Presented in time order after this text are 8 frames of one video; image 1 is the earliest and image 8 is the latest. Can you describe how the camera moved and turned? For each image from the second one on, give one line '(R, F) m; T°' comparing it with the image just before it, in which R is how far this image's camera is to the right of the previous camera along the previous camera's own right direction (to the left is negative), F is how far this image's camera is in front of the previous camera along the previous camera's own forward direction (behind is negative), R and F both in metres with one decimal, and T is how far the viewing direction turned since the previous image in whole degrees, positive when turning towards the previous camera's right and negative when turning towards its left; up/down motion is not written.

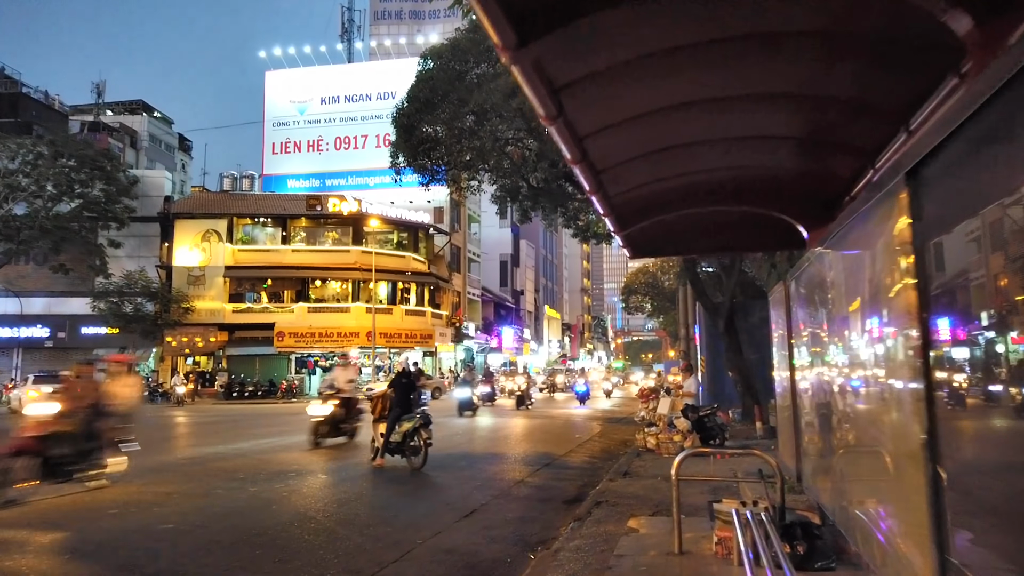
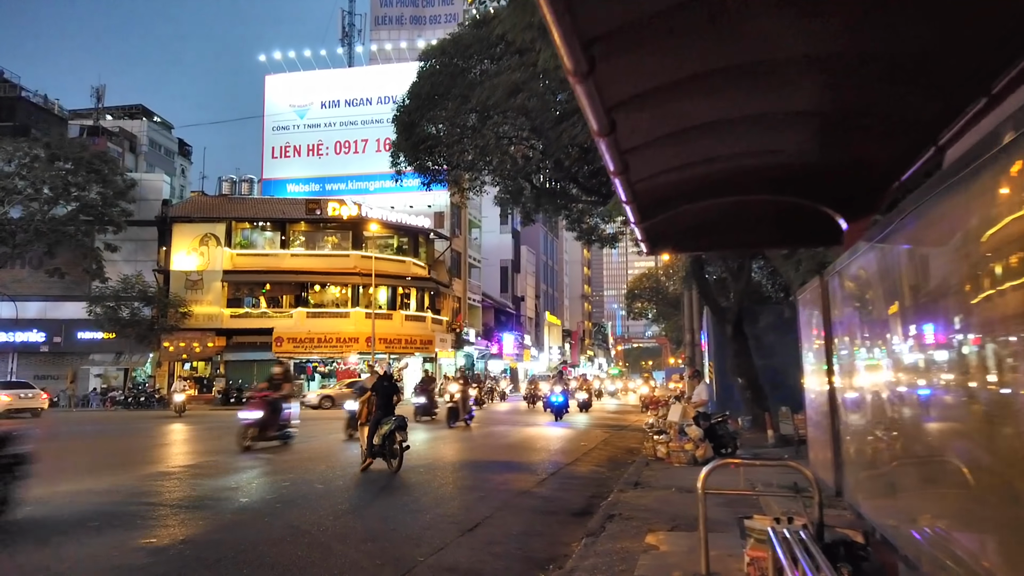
(-0.1, +0.5) m; 0°
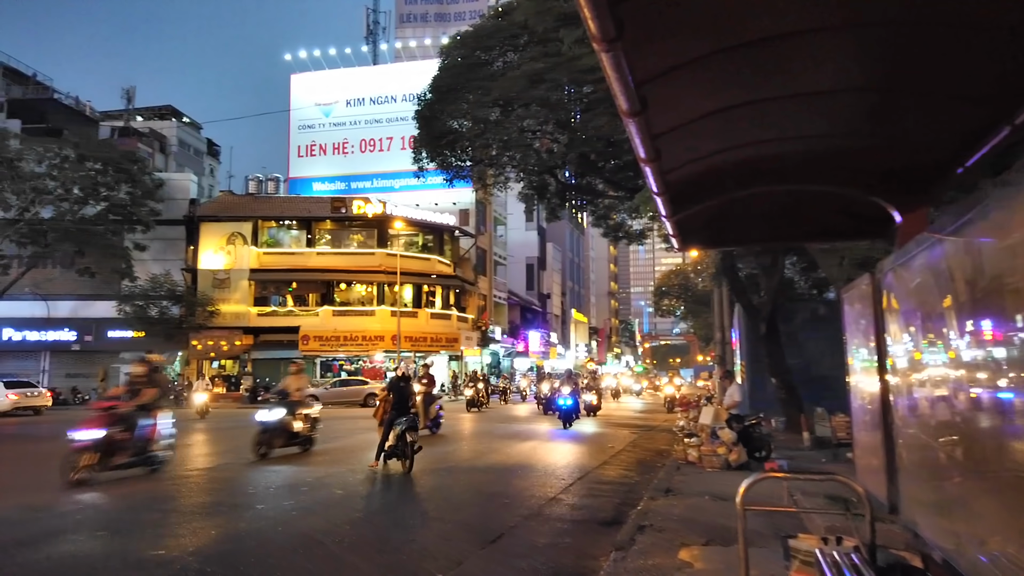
(0.0, +0.4) m; -2°
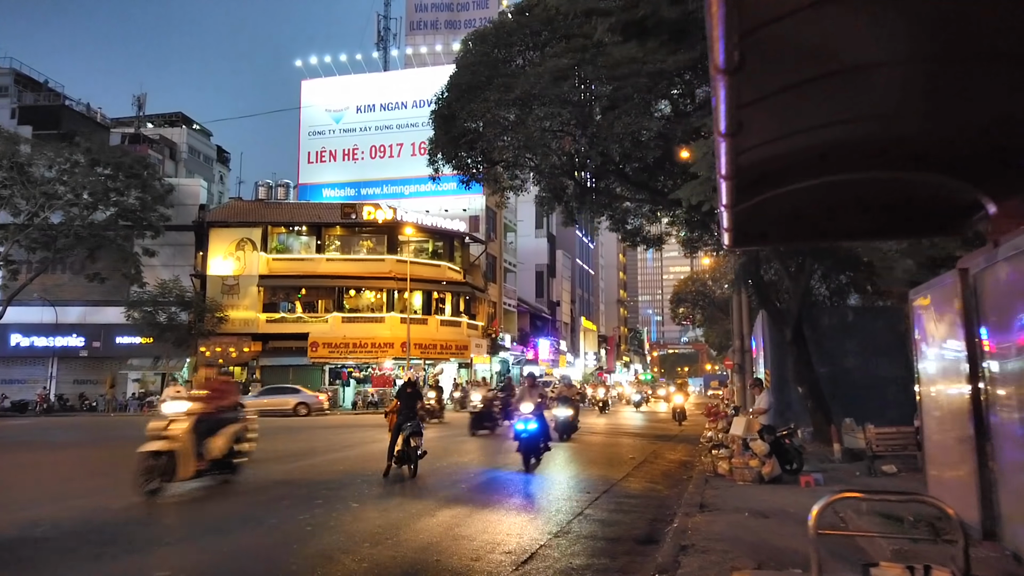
(-0.2, +0.5) m; -1°
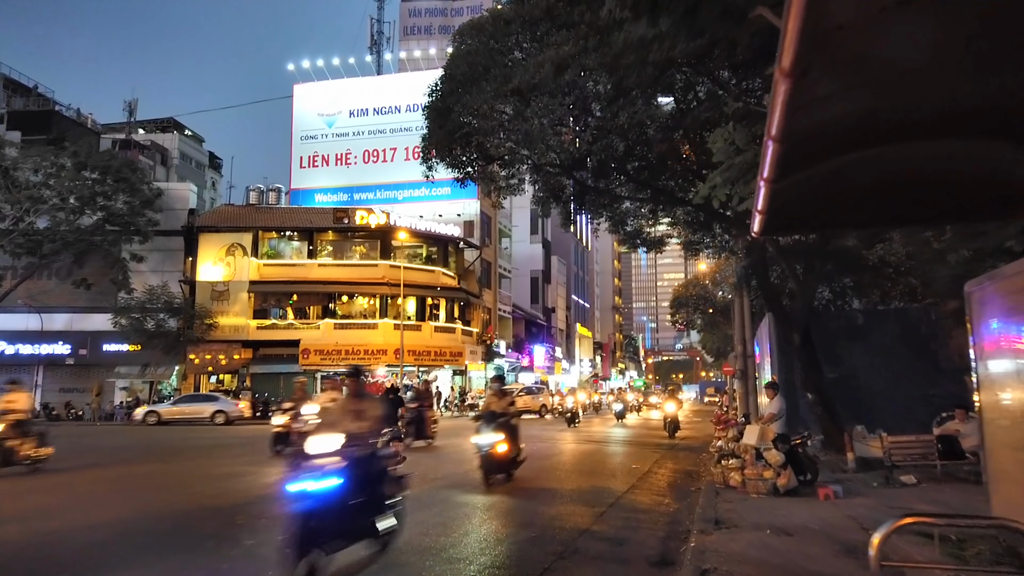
(-0.1, +0.6) m; 0°
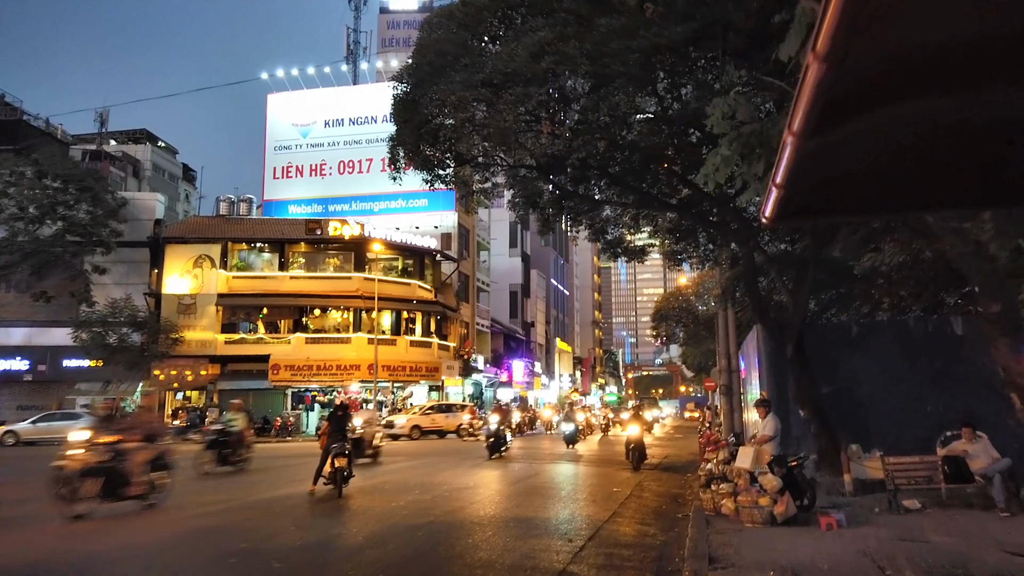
(+0.1, +1.0) m; +2°
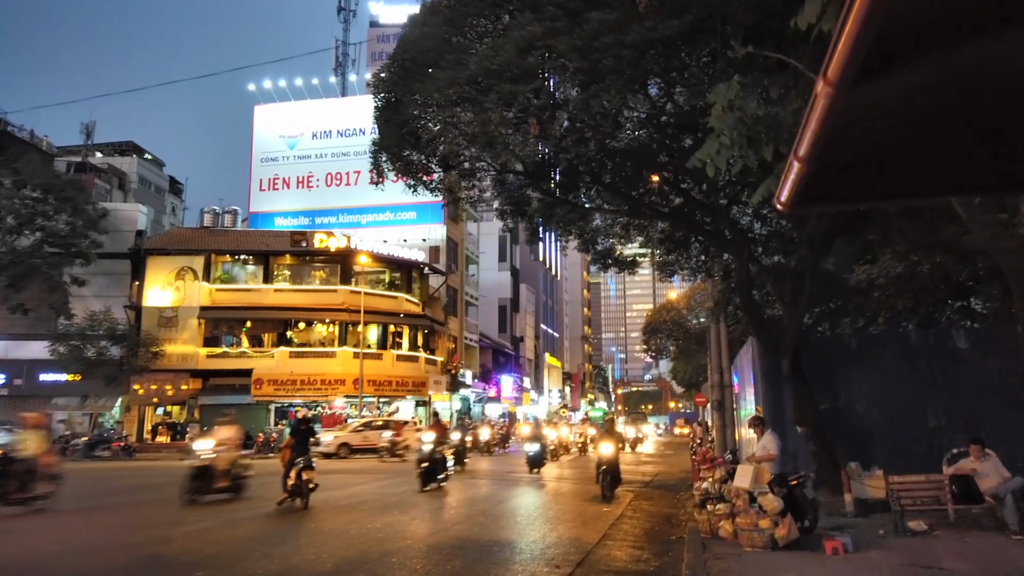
(+0.1, +0.6) m; +1°
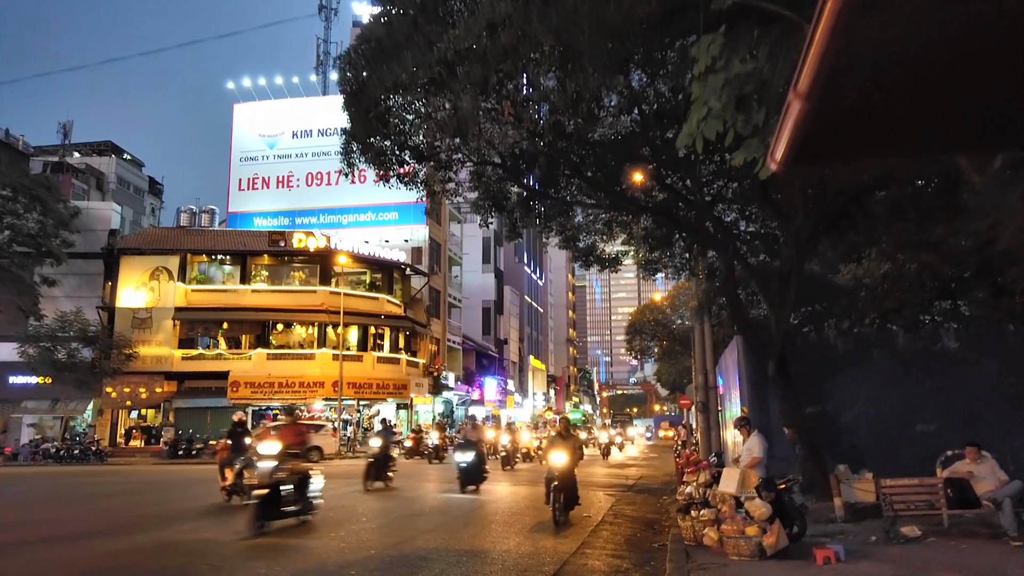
(+0.2, +0.6) m; +1°
